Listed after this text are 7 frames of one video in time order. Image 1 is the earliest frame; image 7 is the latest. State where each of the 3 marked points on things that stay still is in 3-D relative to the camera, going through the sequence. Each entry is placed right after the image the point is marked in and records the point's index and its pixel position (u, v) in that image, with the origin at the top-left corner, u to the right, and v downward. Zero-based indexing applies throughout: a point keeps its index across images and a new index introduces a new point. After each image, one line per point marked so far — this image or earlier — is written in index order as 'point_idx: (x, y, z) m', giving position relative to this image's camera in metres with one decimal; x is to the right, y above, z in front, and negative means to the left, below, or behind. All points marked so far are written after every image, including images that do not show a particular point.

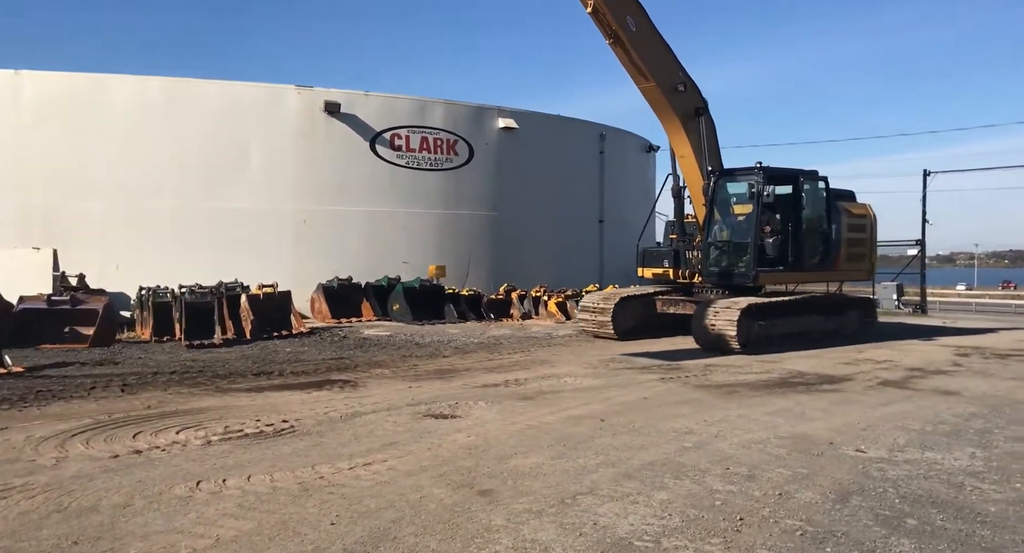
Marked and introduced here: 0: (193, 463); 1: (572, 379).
0: (-2.4, -1.4, +6.6) m
1: (+0.7, -1.2, +10.6) m
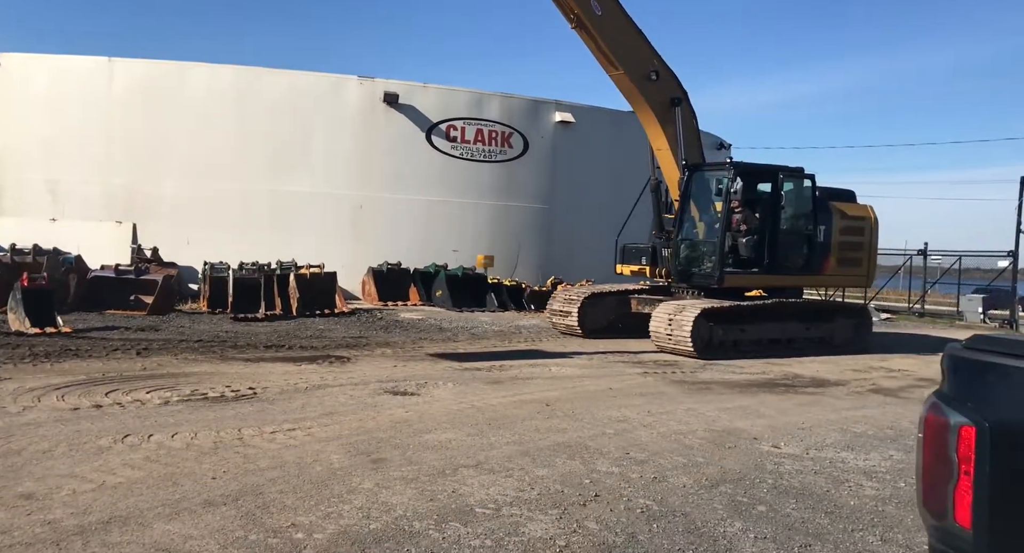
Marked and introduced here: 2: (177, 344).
0: (-3.0, -1.1, +7.1) m
1: (+0.5, -1.1, +10.7) m
2: (-4.9, -1.0, +13.0) m
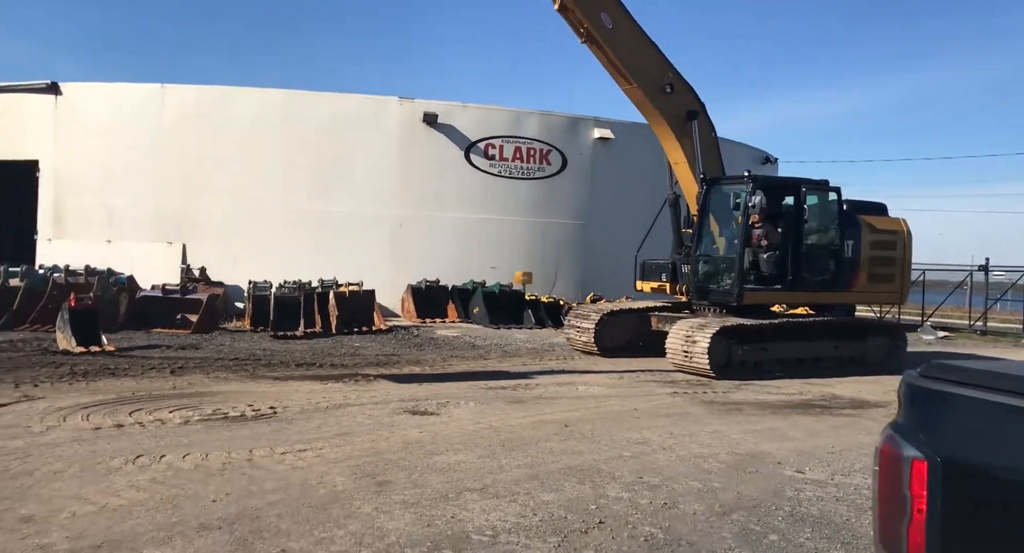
0: (-2.9, -1.3, +7.2) m
1: (+0.8, -1.3, +10.5) m
2: (-4.4, -1.3, +13.2) m
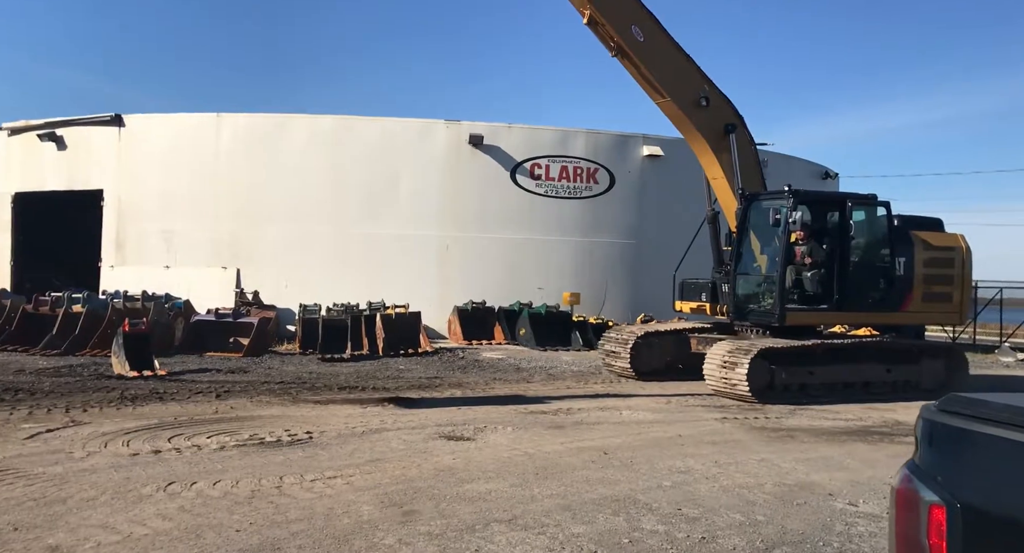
0: (-2.6, -1.5, +7.2) m
1: (+1.3, -1.6, +10.3) m
2: (-3.8, -1.6, +13.3) m
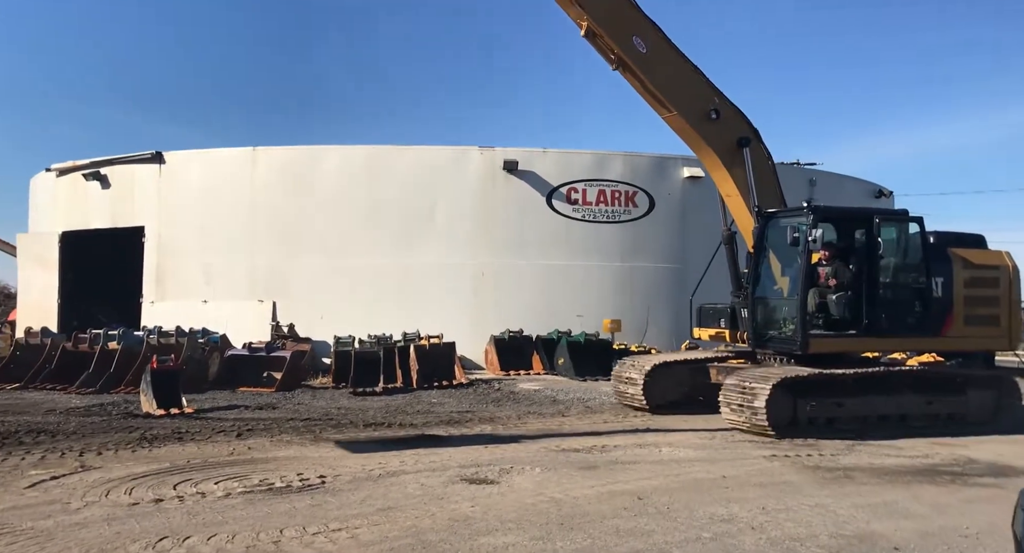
0: (-2.5, -1.8, +6.7) m
1: (+1.6, -1.9, +9.6) m
2: (-3.3, -2.1, +12.8) m
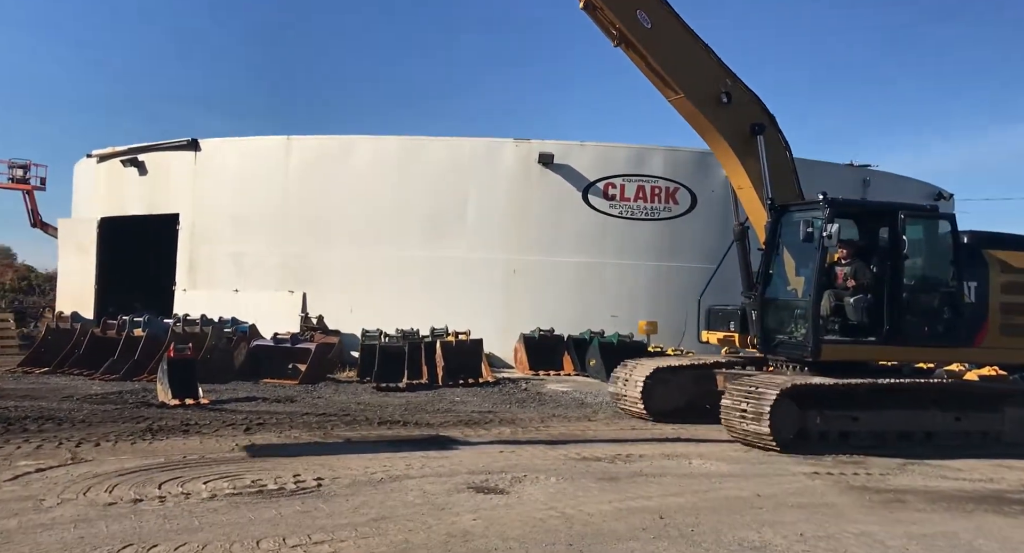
0: (-2.4, -1.7, +6.2) m
1: (+1.8, -1.8, +8.9) m
2: (-3.0, -2.0, +12.3) m
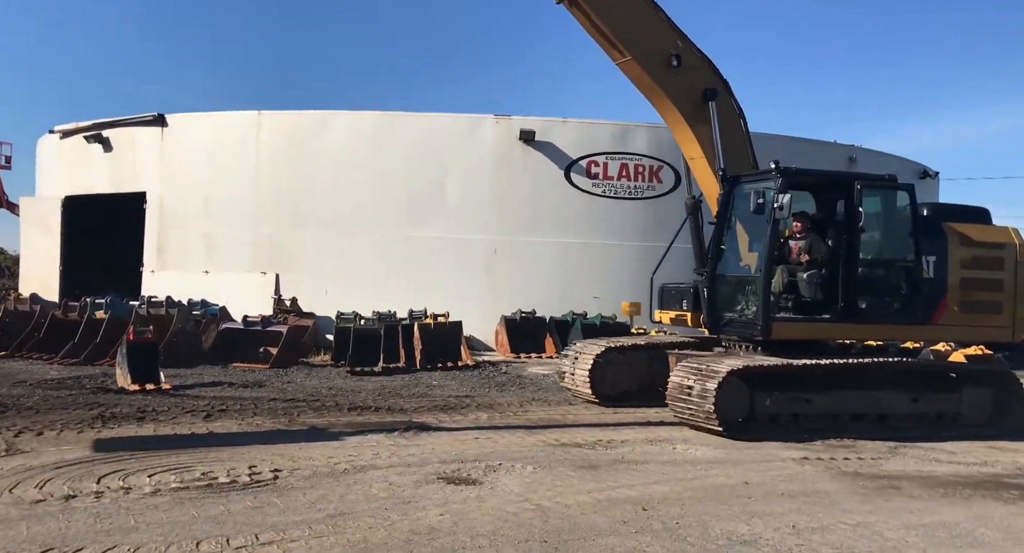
0: (-2.6, -1.5, +5.5) m
1: (+1.6, -1.6, +8.3) m
2: (-3.3, -1.7, +11.7) m
